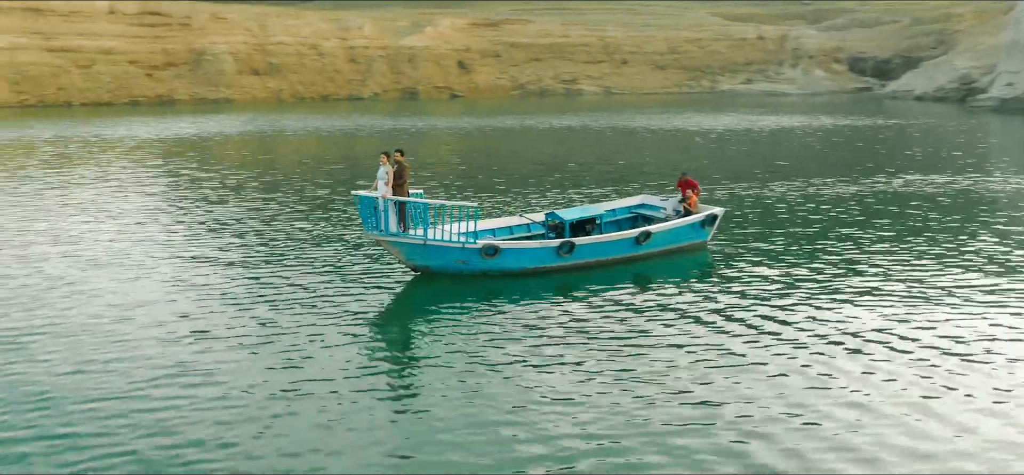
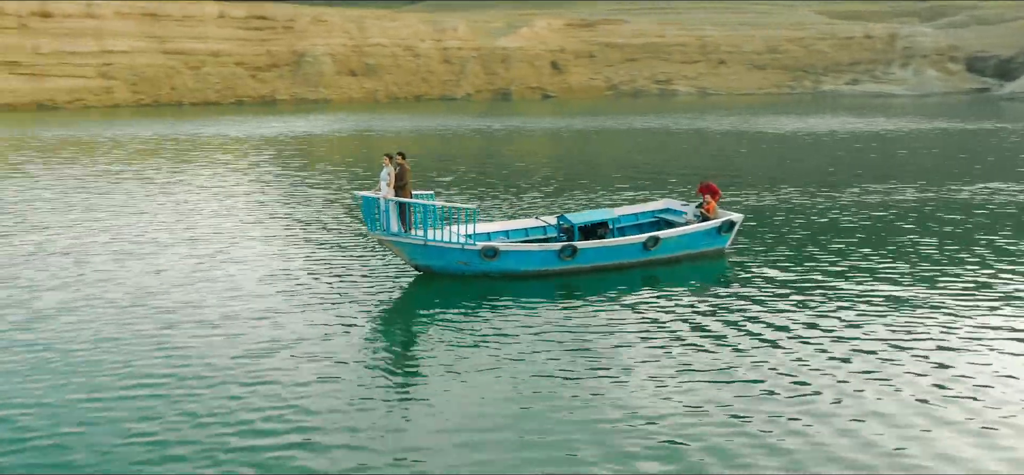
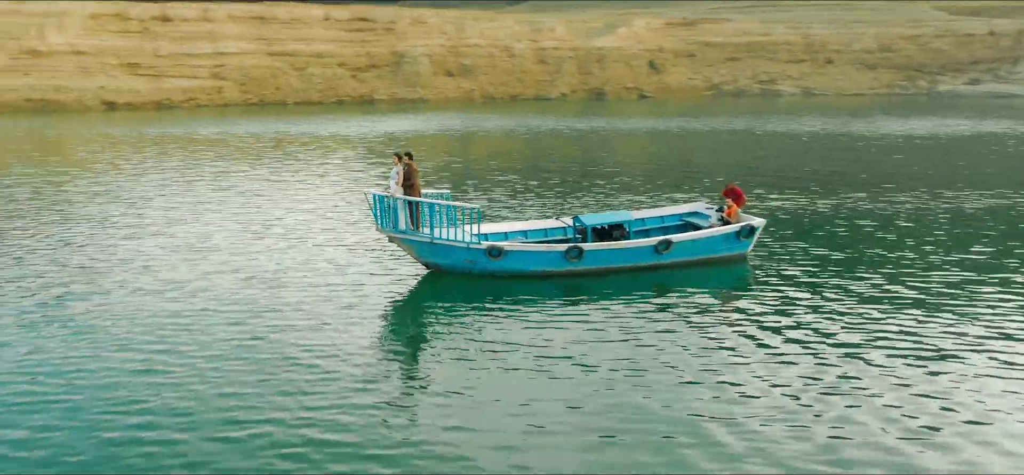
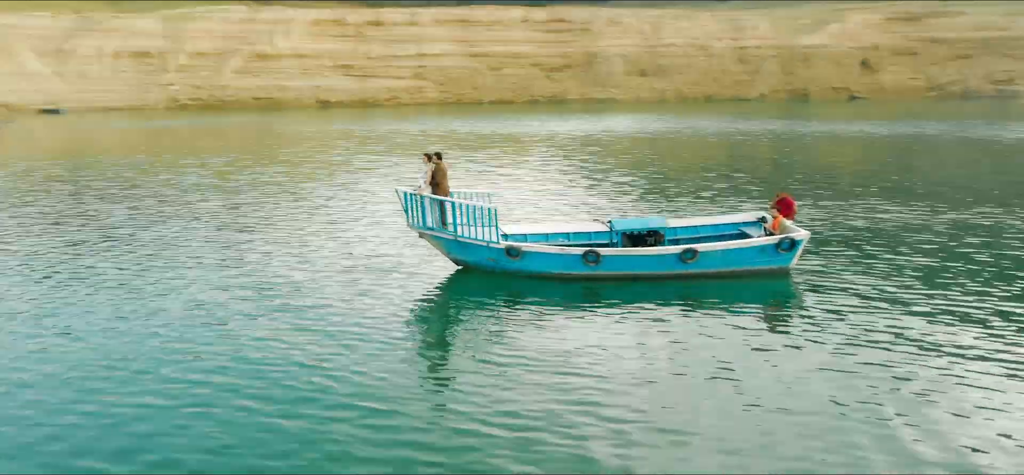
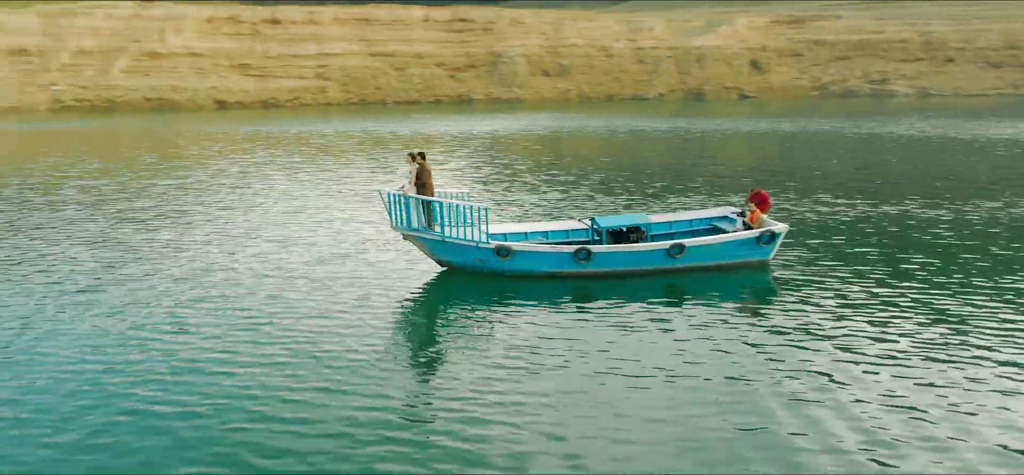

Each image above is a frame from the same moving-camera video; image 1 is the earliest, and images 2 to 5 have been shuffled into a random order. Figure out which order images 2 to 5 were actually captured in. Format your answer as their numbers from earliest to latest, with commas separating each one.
2, 3, 5, 4
